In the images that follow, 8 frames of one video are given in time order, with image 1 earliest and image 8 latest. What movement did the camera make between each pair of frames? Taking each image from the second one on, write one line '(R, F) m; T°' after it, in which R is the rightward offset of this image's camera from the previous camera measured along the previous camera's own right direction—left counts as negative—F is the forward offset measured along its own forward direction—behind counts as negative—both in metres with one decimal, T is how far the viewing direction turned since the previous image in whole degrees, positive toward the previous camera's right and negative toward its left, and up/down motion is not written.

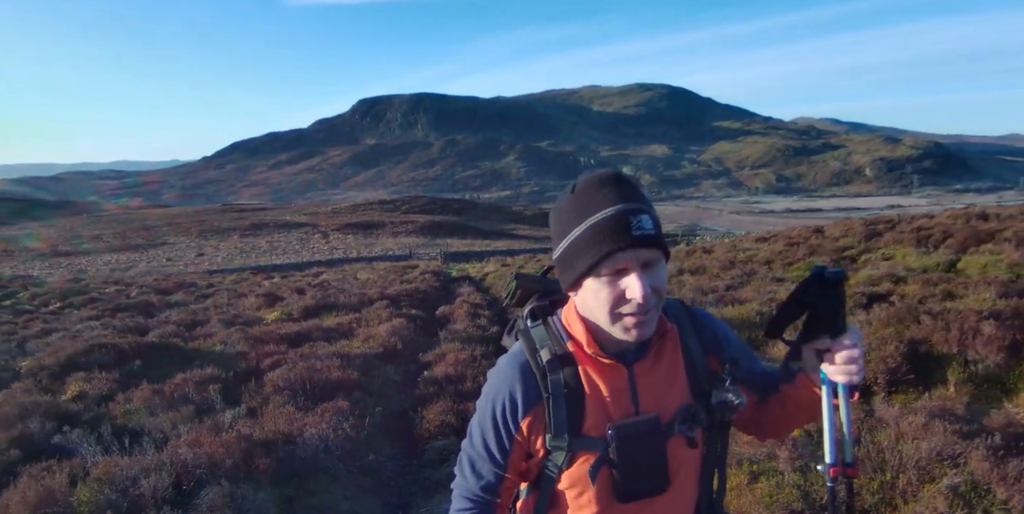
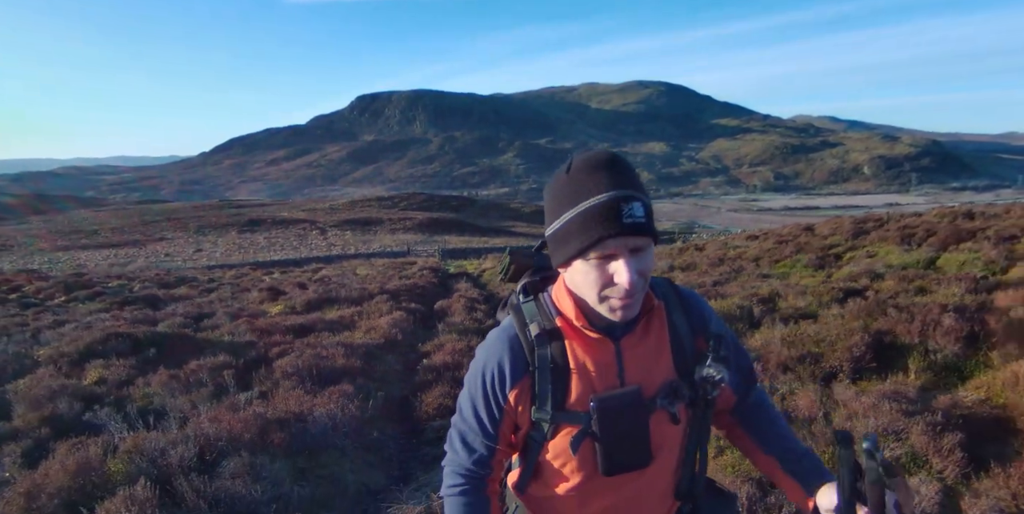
(0.0, -0.3) m; 0°
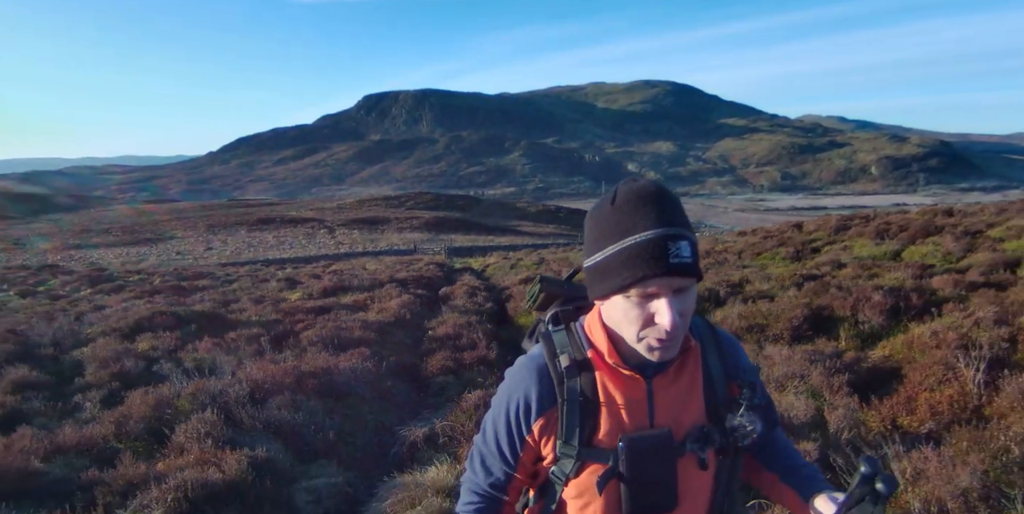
(+0.1, -0.8) m; -1°
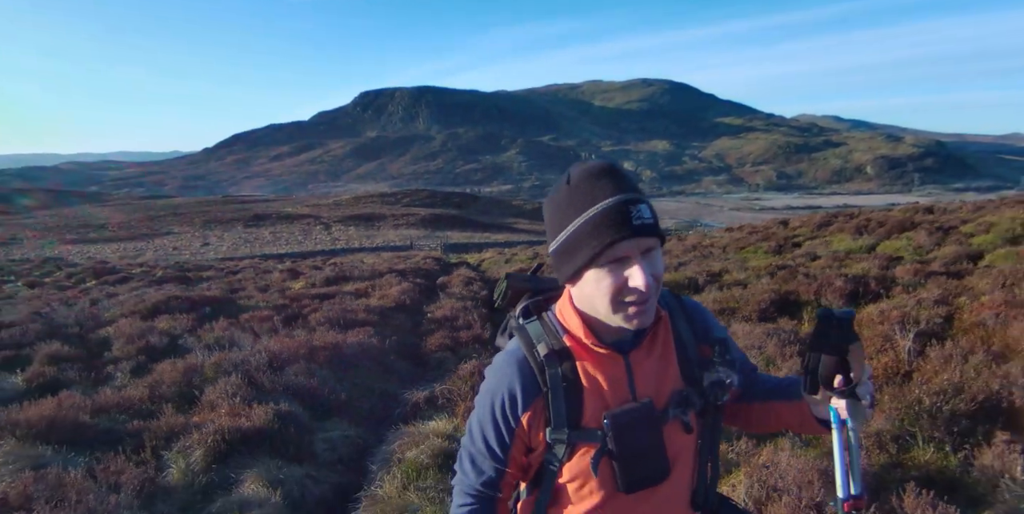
(0.0, -0.5) m; 0°
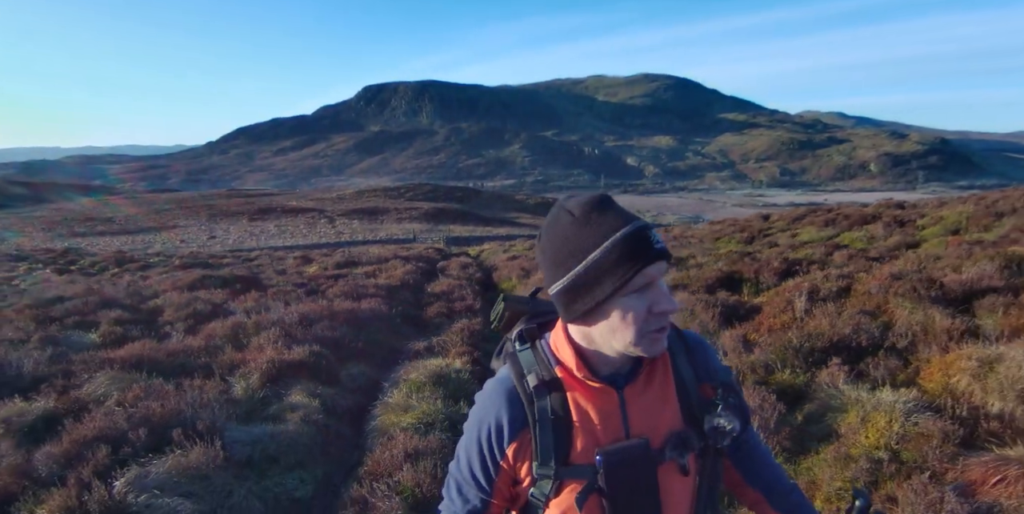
(+0.2, -1.0) m; 0°
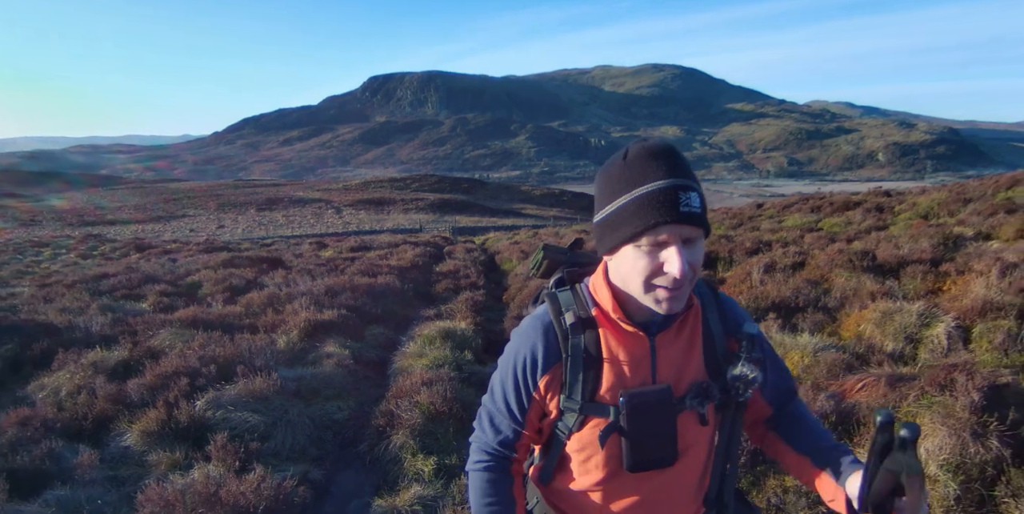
(+0.1, -0.8) m; -1°
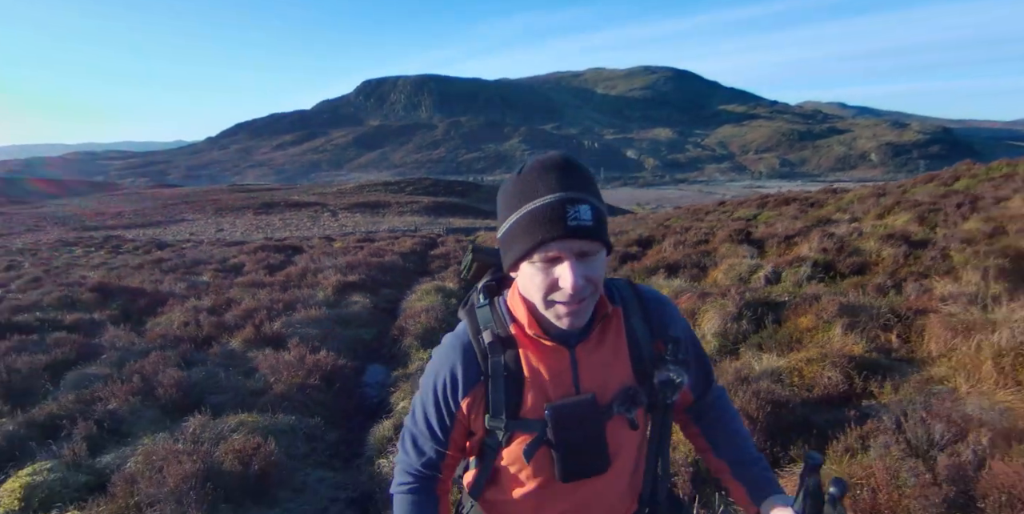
(+0.3, -1.9) m; 0°
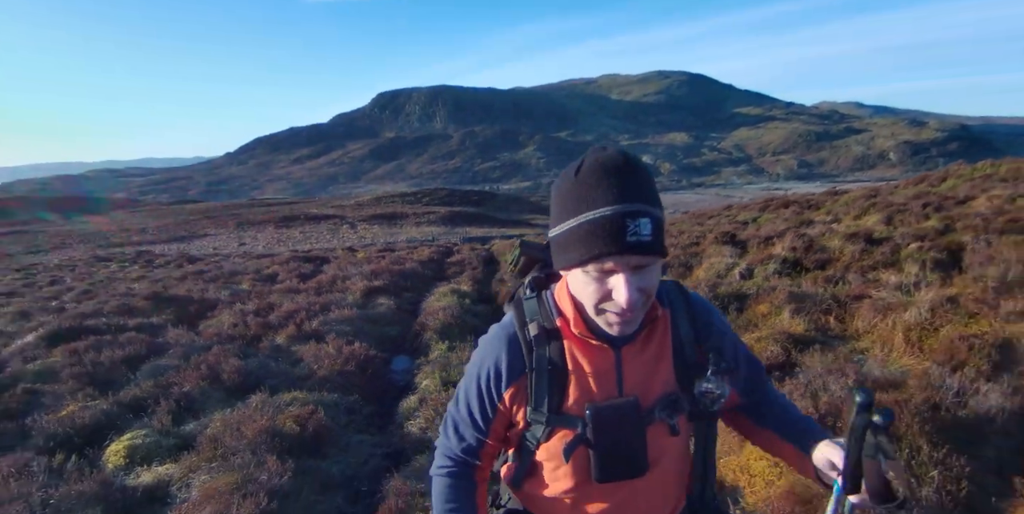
(+0.1, -0.8) m; -2°
